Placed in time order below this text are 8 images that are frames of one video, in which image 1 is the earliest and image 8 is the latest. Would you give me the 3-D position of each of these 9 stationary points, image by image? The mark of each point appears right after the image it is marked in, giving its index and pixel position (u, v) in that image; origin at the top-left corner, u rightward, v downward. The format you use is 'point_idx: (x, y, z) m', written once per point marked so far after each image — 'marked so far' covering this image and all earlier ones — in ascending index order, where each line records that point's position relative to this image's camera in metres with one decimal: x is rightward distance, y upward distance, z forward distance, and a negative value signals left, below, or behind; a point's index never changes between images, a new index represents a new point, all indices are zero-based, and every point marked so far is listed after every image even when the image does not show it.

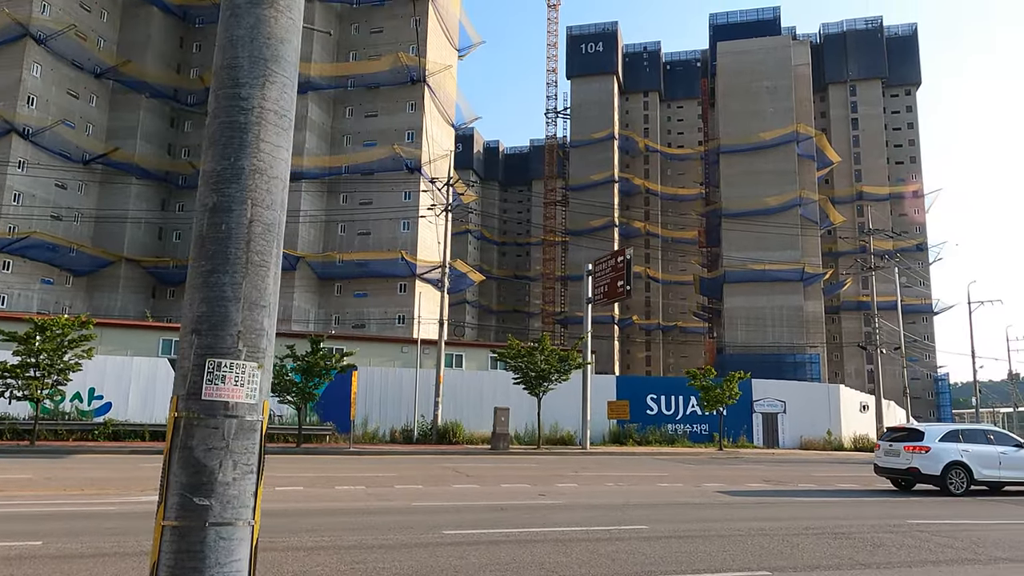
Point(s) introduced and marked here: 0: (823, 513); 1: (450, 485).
0: (+5.8, -4.2, +14.3) m
1: (-1.5, -4.8, +18.4) m
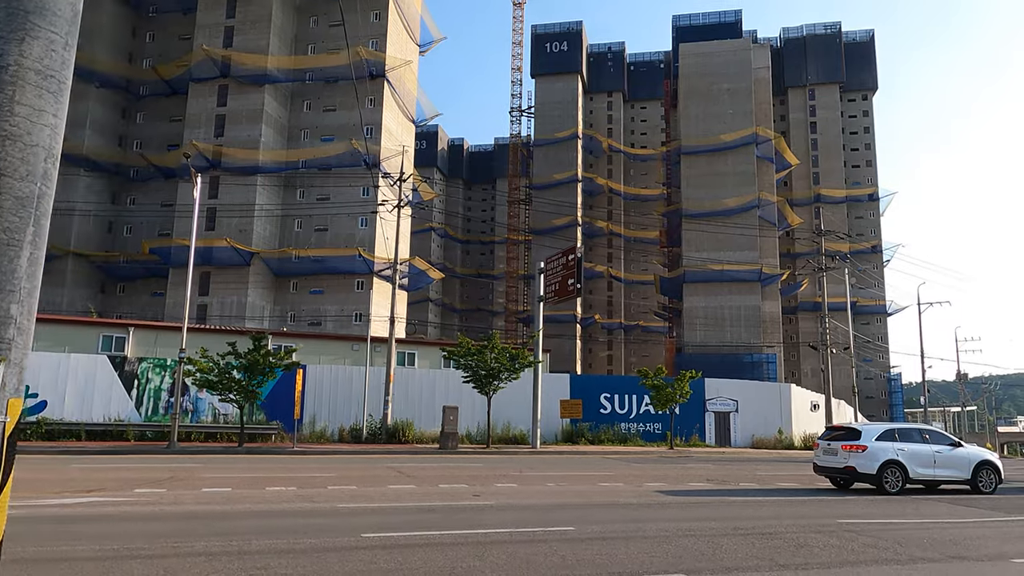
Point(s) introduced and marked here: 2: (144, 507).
0: (+4.5, -4.2, +14.2) m
1: (-3.0, -4.7, +18.0) m
2: (-6.5, -3.9, +13.4) m
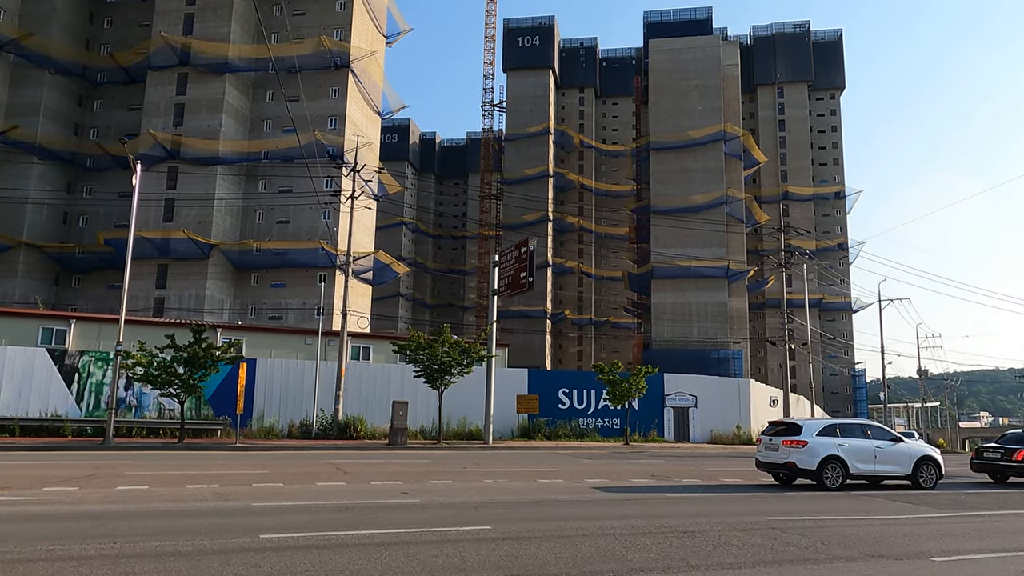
0: (+3.1, -4.1, +13.9) m
1: (-4.5, -4.5, +17.4) m
2: (-7.8, -3.6, +12.7) m
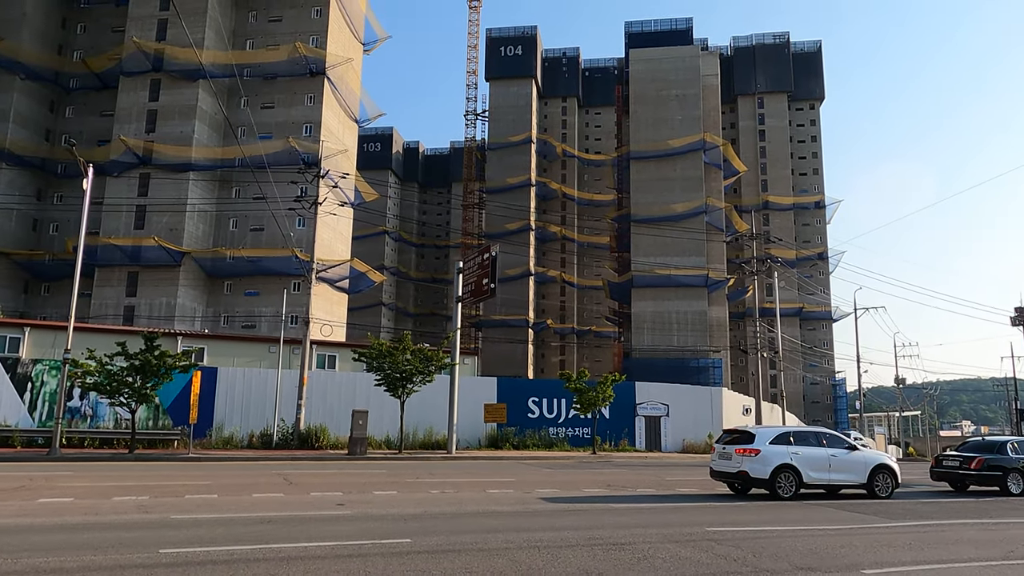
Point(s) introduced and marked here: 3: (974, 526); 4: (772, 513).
0: (+2.0, -4.1, +13.4) m
1: (-5.7, -4.6, +16.8) m
2: (-9.0, -3.7, +12.1) m
3: (+8.4, -4.3, +13.9) m
4: (+5.1, -4.5, +15.0) m
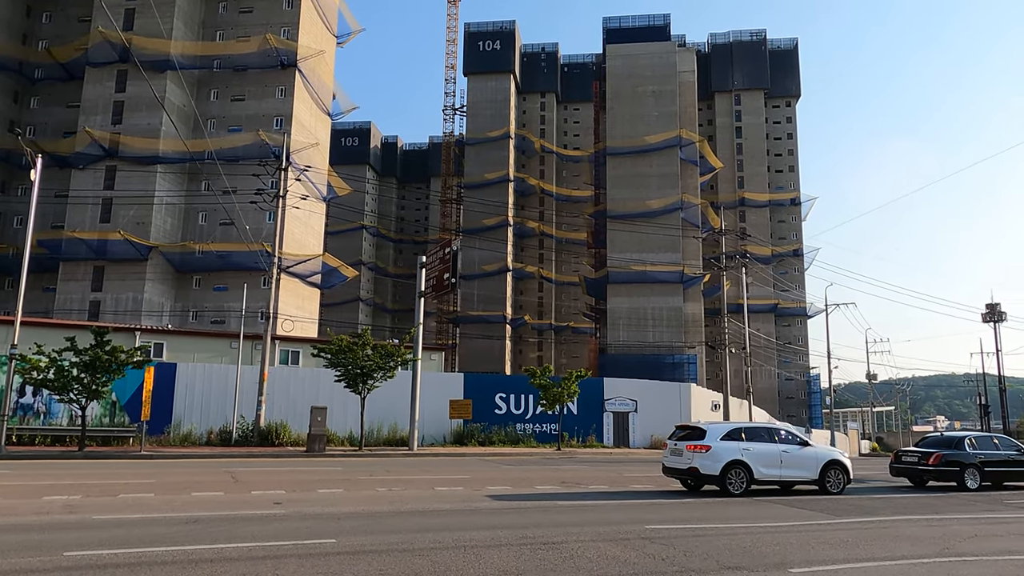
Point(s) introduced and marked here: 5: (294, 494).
0: (+0.9, -4.0, +13.2) m
1: (-6.9, -4.4, +16.4) m
2: (-10.0, -3.6, +11.6) m
3: (+7.3, -4.2, +13.8) m
4: (+4.0, -4.3, +14.9) m
5: (-4.6, -4.4, +16.2) m
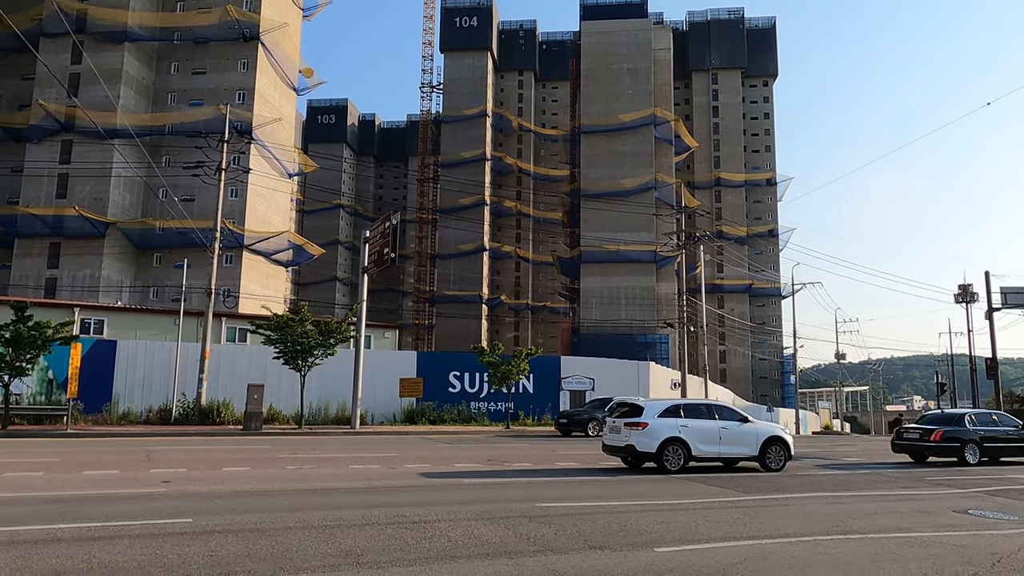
0: (-0.9, -3.5, +12.7) m
1: (-8.8, -3.8, +15.8) m
2: (-11.8, -3.1, +10.9) m
3: (+5.5, -3.7, +13.4) m
4: (+2.1, -3.8, +14.4) m
5: (-6.5, -3.8, +15.6) m
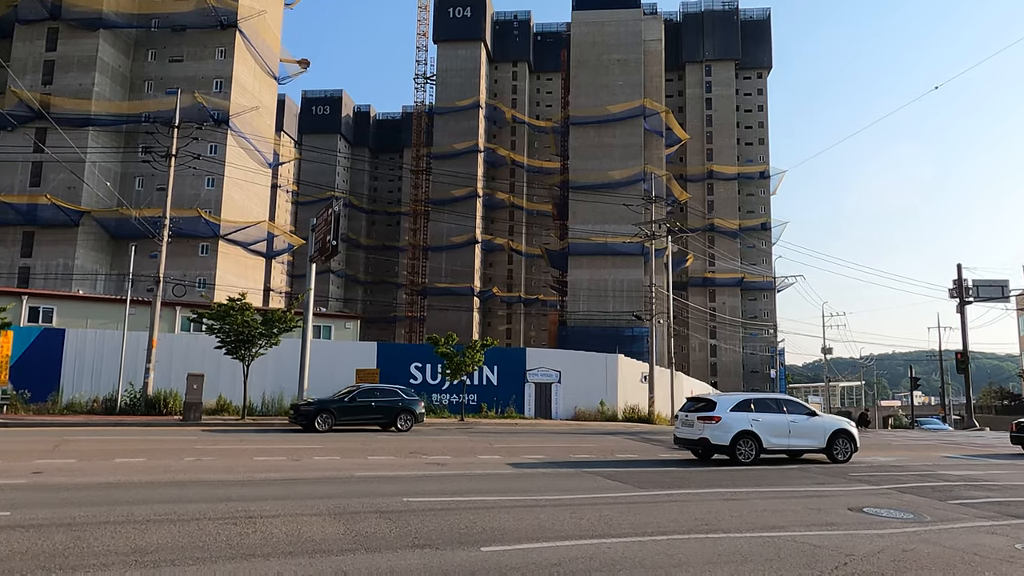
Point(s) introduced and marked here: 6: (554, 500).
0: (-3.0, -3.2, +12.1) m
1: (-10.8, -3.5, +15.2) m
2: (-13.8, -2.7, +10.3) m
3: (+3.5, -3.5, +12.8) m
4: (+0.1, -3.5, +13.8) m
5: (-8.5, -3.5, +15.0) m
6: (+0.3, -3.3, +11.8) m
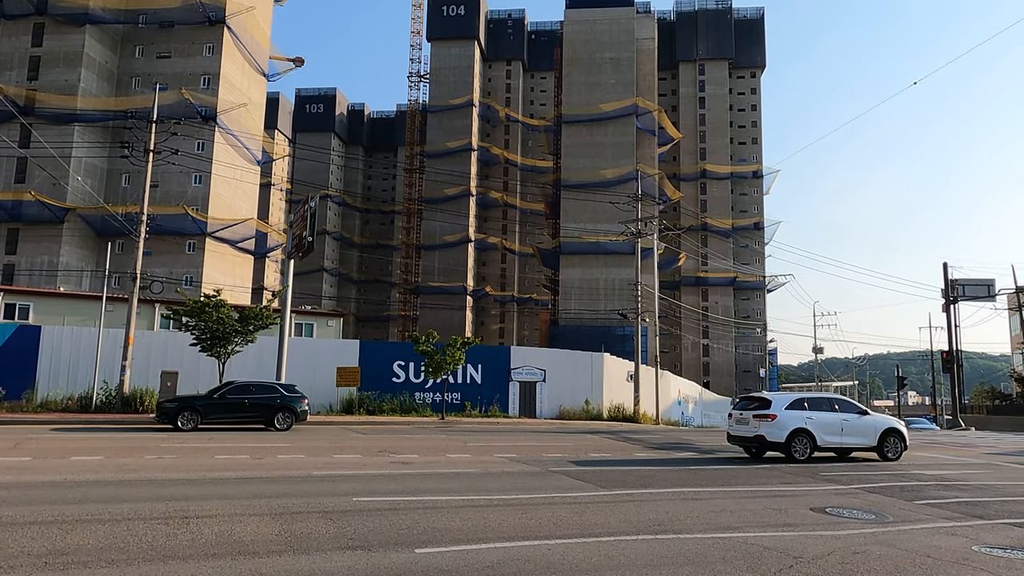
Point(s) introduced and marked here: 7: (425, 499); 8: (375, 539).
0: (-3.7, -3.1, +11.8) m
1: (-11.5, -3.3, +14.8) m
2: (-14.5, -2.6, +10.0) m
3: (+2.8, -3.4, +12.5) m
4: (-0.6, -3.4, +13.5) m
5: (-9.3, -3.3, +14.7) m
6: (-0.4, -3.2, +11.5) m
7: (-1.3, -3.1, +11.4) m
8: (-1.6, -2.9, +8.7) m
